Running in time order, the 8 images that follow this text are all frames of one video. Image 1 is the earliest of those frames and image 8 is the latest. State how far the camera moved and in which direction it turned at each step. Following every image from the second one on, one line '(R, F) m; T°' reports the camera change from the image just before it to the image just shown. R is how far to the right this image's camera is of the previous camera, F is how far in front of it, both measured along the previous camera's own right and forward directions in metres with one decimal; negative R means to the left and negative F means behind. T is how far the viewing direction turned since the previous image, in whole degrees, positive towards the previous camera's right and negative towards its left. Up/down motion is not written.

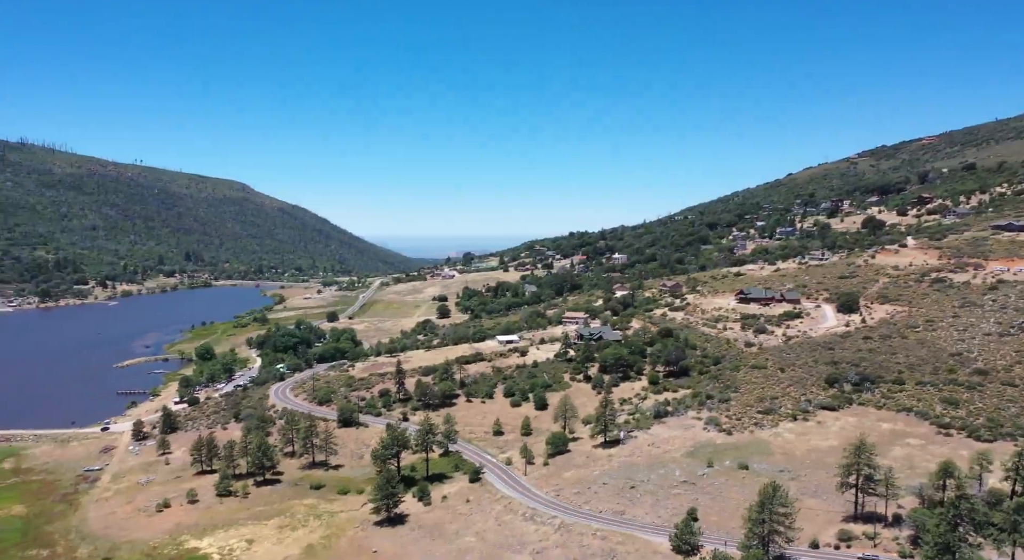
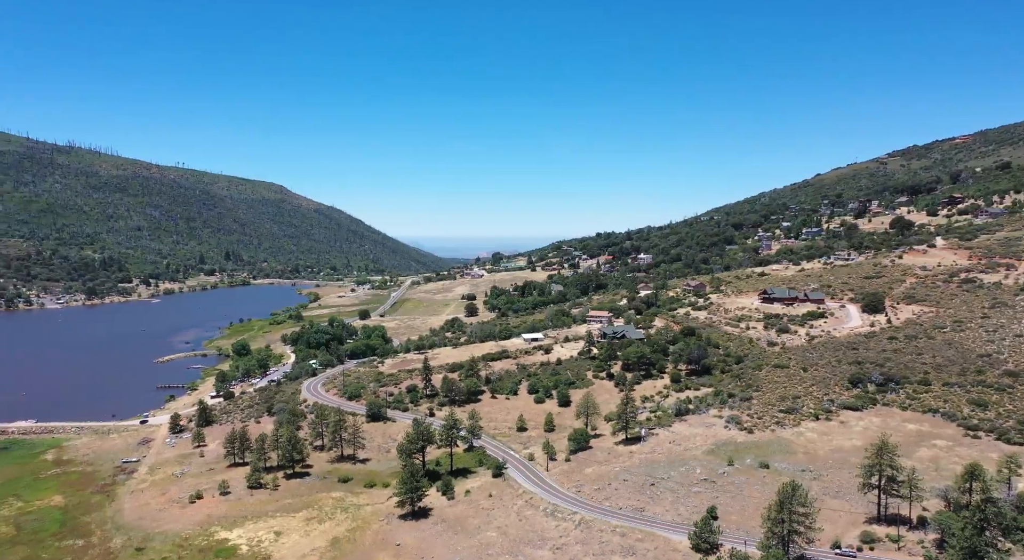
(+1.9, -1.8) m; -3°
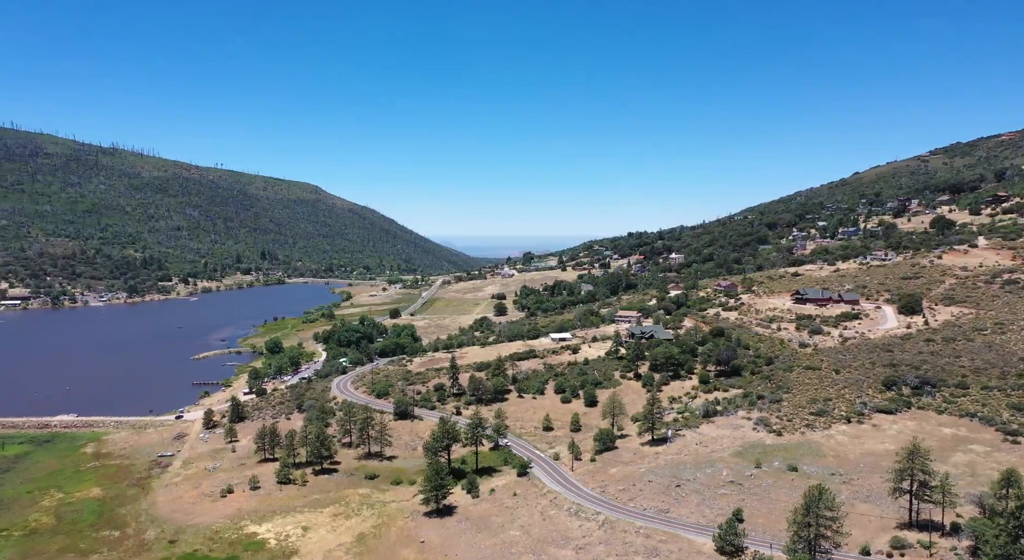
(+1.5, -0.3) m; -3°
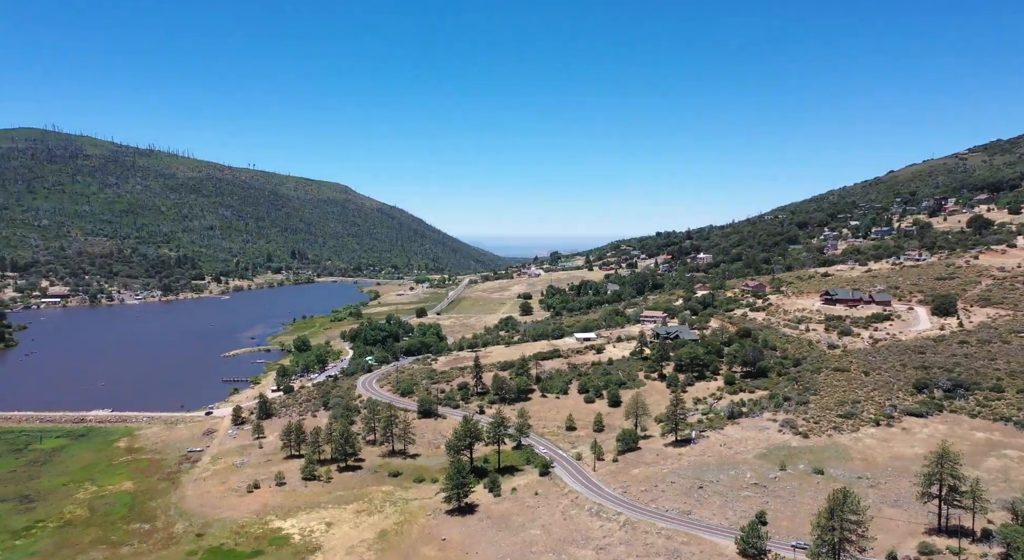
(+1.2, -0.2) m; -2°
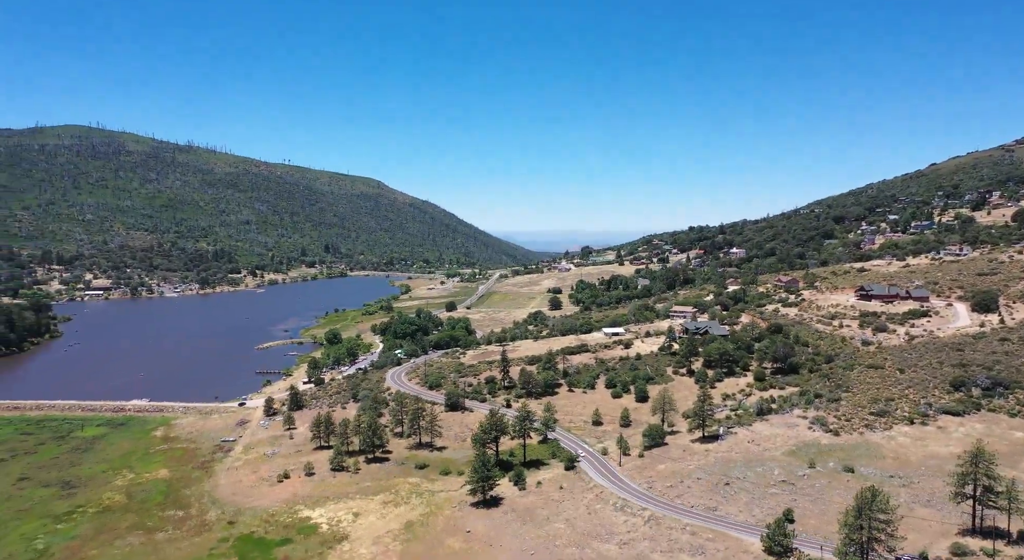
(+1.3, -0.2) m; -3°
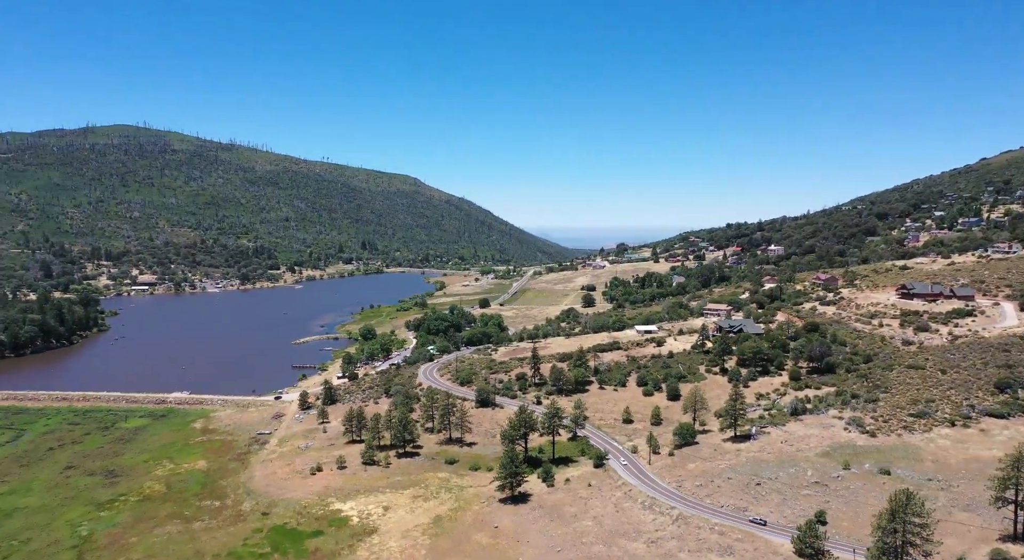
(+1.5, -0.1) m; -3°
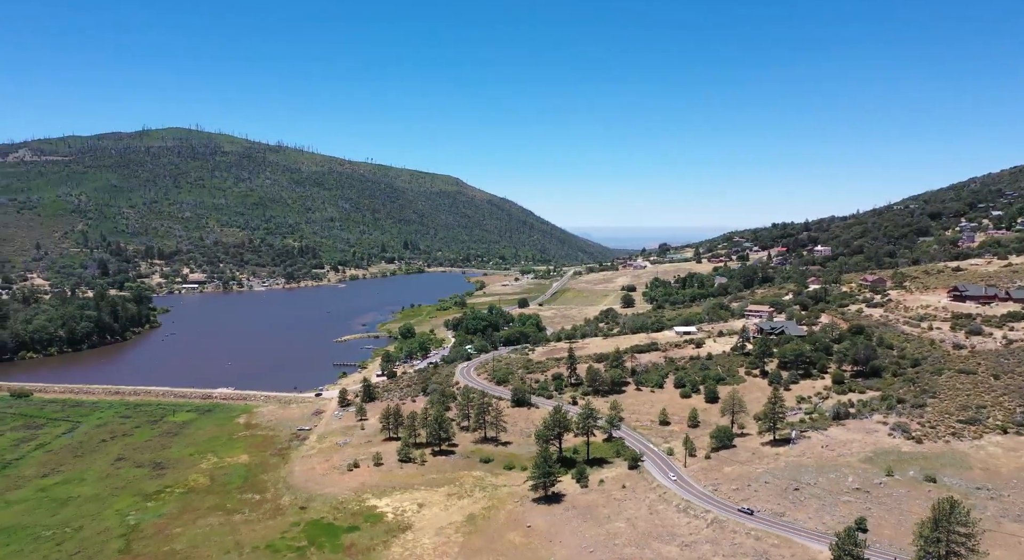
(+1.6, 0.0) m; -4°
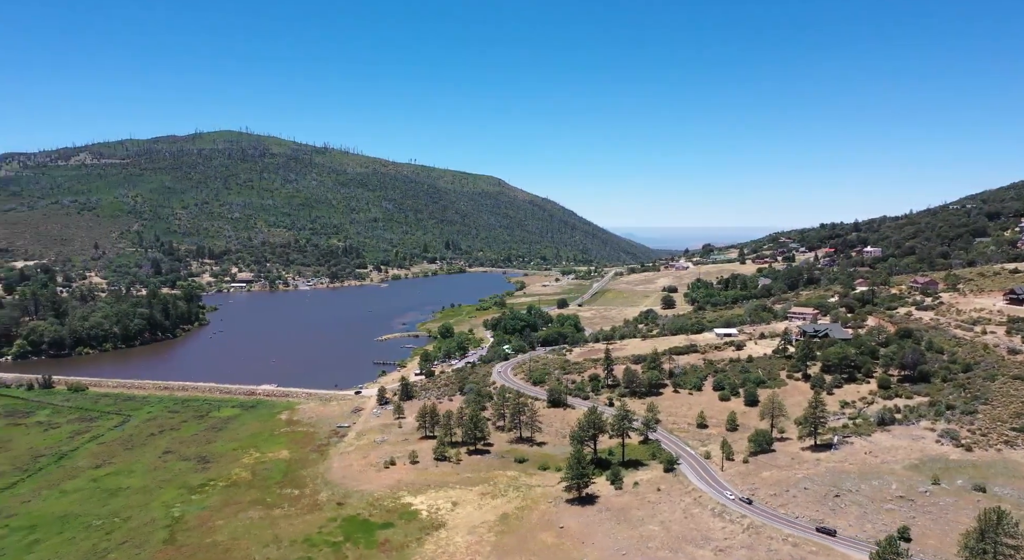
(+1.6, +0.2) m; -4°
